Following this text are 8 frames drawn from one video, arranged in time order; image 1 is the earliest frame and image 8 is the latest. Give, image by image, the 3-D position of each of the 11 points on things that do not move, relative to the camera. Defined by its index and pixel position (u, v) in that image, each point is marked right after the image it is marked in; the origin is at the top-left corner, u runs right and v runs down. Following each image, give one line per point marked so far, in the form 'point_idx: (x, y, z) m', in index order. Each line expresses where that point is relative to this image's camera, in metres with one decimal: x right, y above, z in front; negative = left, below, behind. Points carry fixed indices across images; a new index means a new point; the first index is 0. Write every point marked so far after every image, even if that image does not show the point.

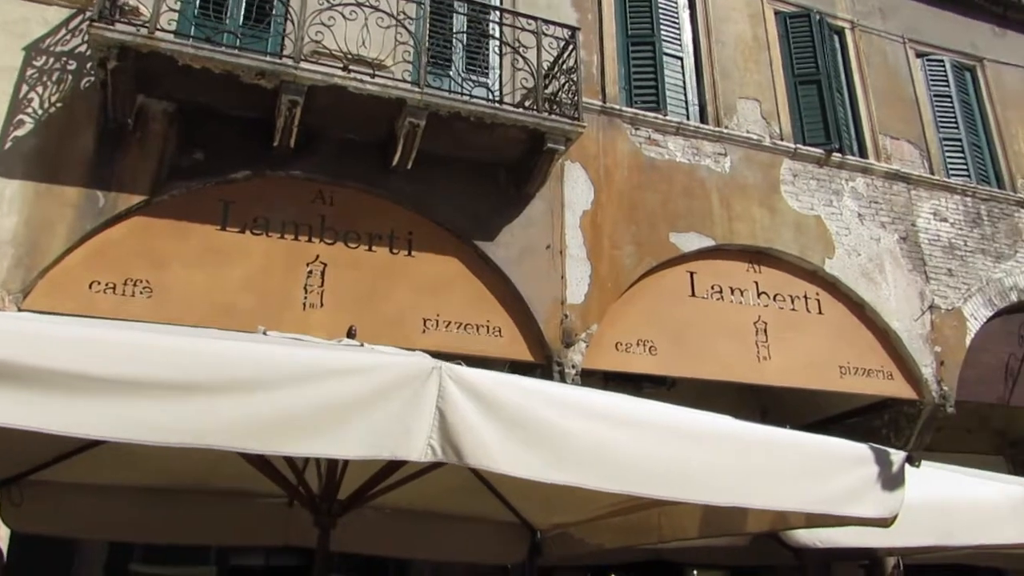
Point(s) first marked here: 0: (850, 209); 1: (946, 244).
0: (+3.1, +0.7, +7.9) m
1: (+4.1, +0.4, +8.2) m
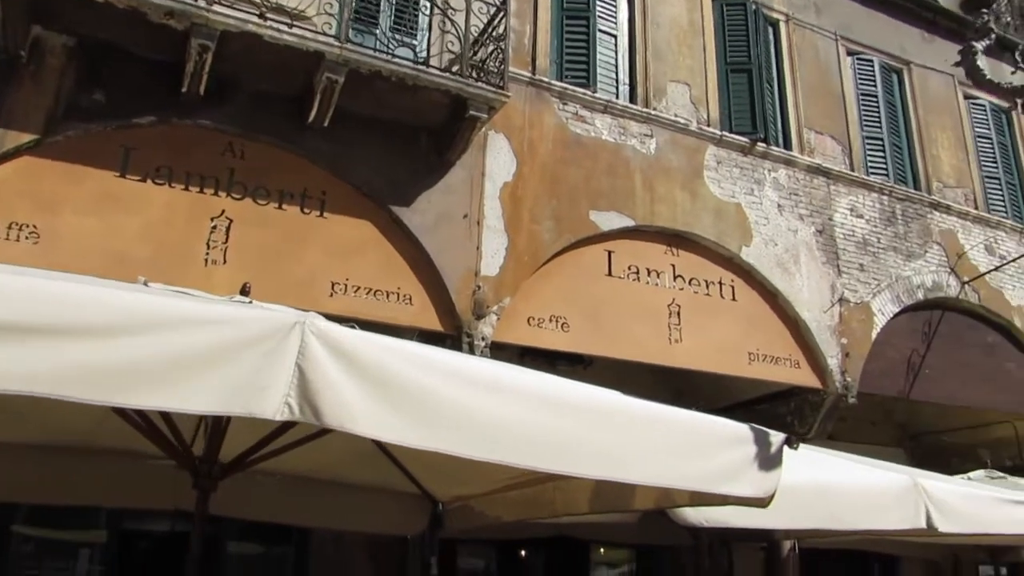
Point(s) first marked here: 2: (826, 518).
0: (+2.4, +0.8, +8.0) m
1: (+3.4, +0.5, +8.4) m
2: (+1.7, -1.3, +4.7) m
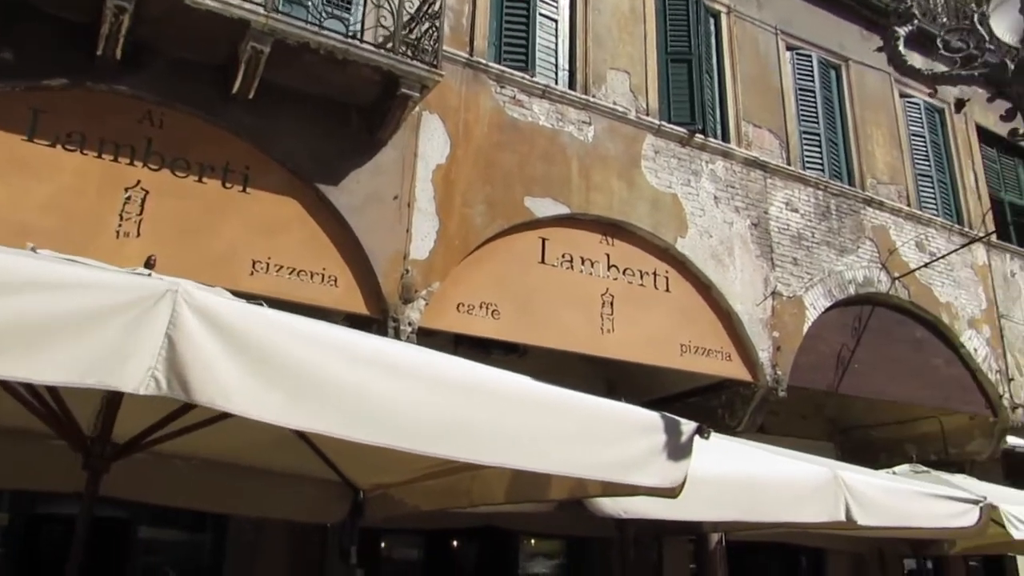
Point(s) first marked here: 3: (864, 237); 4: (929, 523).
0: (+1.8, +0.9, +8.0) m
1: (+2.8, +0.5, +8.4) m
2: (+1.2, -1.2, +4.6) m
3: (+3.7, +0.5, +8.9) m
4: (+2.7, -1.5, +5.5) m
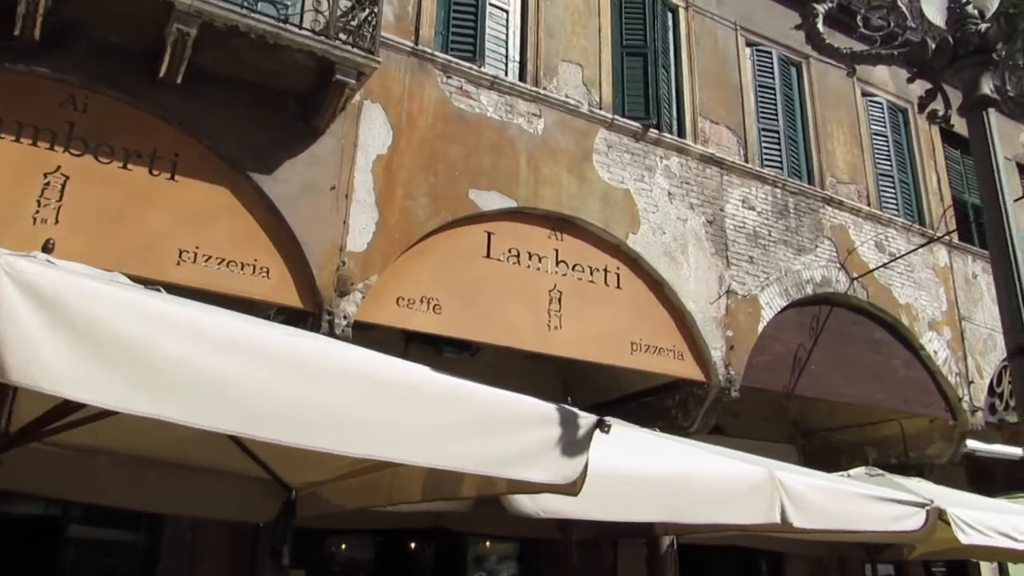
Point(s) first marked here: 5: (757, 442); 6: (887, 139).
0: (+1.3, +0.9, +7.8) m
1: (+2.3, +0.5, +8.3) m
2: (+0.8, -1.2, +4.5) m
3: (+3.2, +0.5, +8.8) m
4: (+2.2, -1.5, +5.4) m
5: (+2.9, -1.8, +10.2) m
6: (+4.4, +1.7, +10.0) m
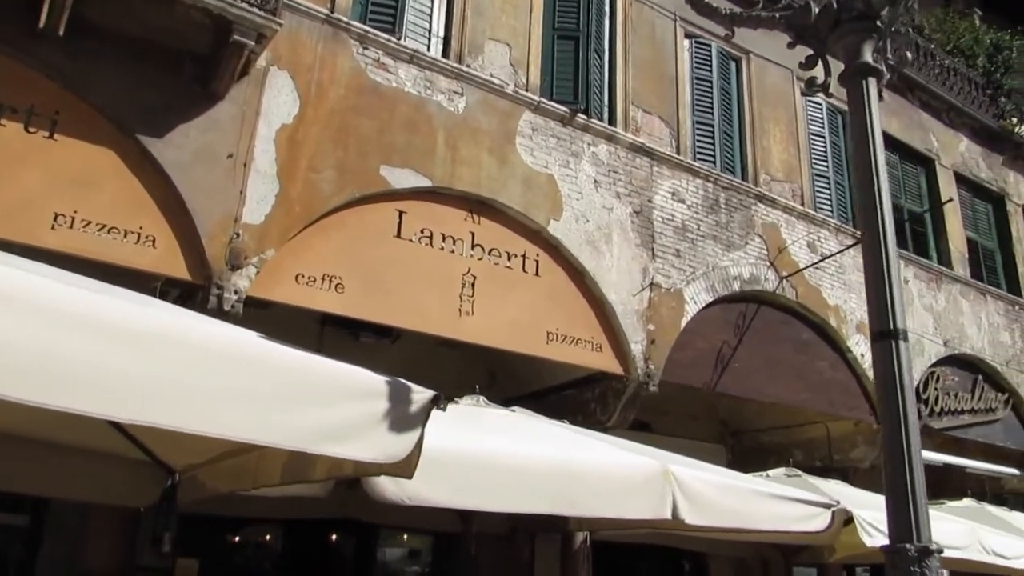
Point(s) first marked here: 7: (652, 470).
0: (+0.7, +1.0, +7.6) m
1: (+1.6, +0.6, +8.1) m
2: (+0.2, -1.1, +4.2) m
3: (+2.4, +0.6, +8.7) m
4: (+1.5, -1.4, +5.2) m
5: (+2.0, -1.8, +10.0) m
6: (+3.6, +1.7, +9.9) m
7: (+0.7, -1.0, +4.7) m
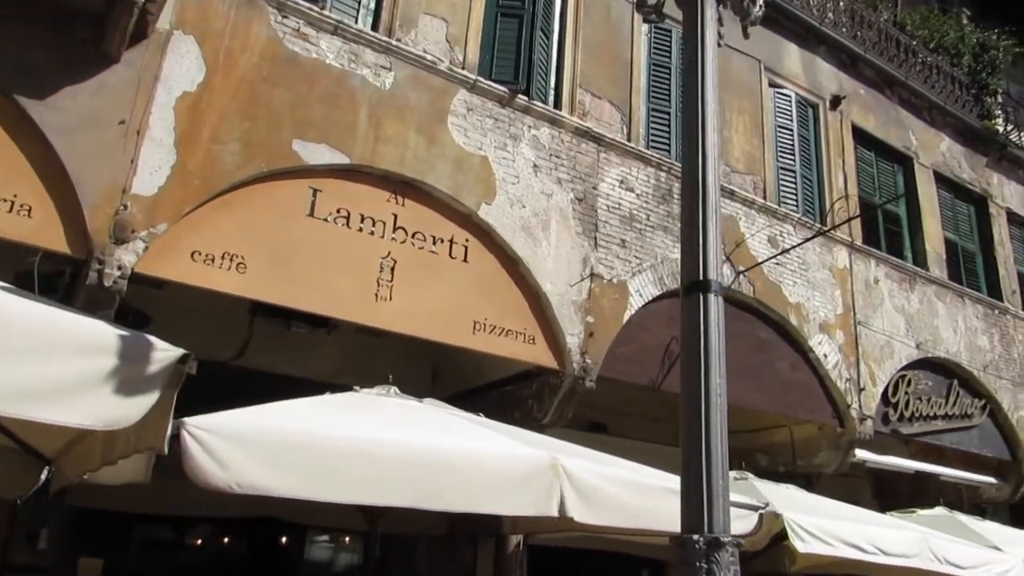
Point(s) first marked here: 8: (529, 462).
0: (+0.1, +1.1, +7.2) m
1: (+1.0, +0.7, +7.7) m
2: (-0.4, -0.9, +3.9) m
3: (+1.9, +0.6, +8.3) m
4: (+0.9, -1.3, +4.8) m
5: (+1.5, -1.7, +9.6) m
6: (+3.1, +1.7, +9.5) m
7: (+0.1, -0.9, +4.3) m
8: (+0.1, -0.9, +4.2) m
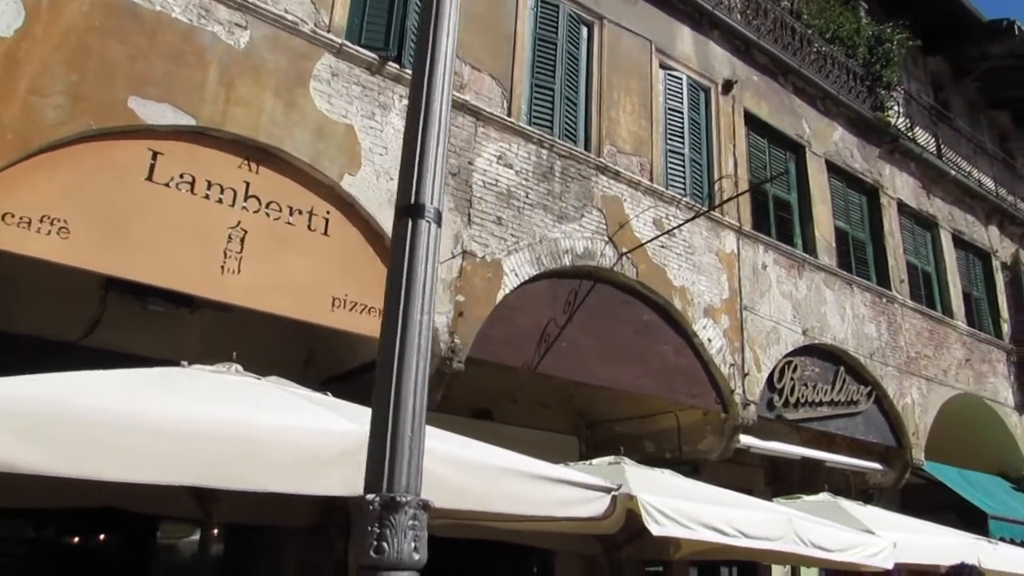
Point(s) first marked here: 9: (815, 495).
0: (-1.0, +1.3, +6.9) m
1: (-0.1, +0.8, +7.5) m
2: (-1.2, -0.8, +3.5) m
3: (+0.7, +0.8, +8.1) m
4: (0.0, -1.2, +4.5) m
5: (+0.2, -1.6, +9.4) m
6: (+1.9, +1.9, +9.4) m
7: (-0.7, -0.7, +4.0) m
8: (-0.8, -0.7, +3.9) m
9: (+3.4, -2.3, +9.6) m
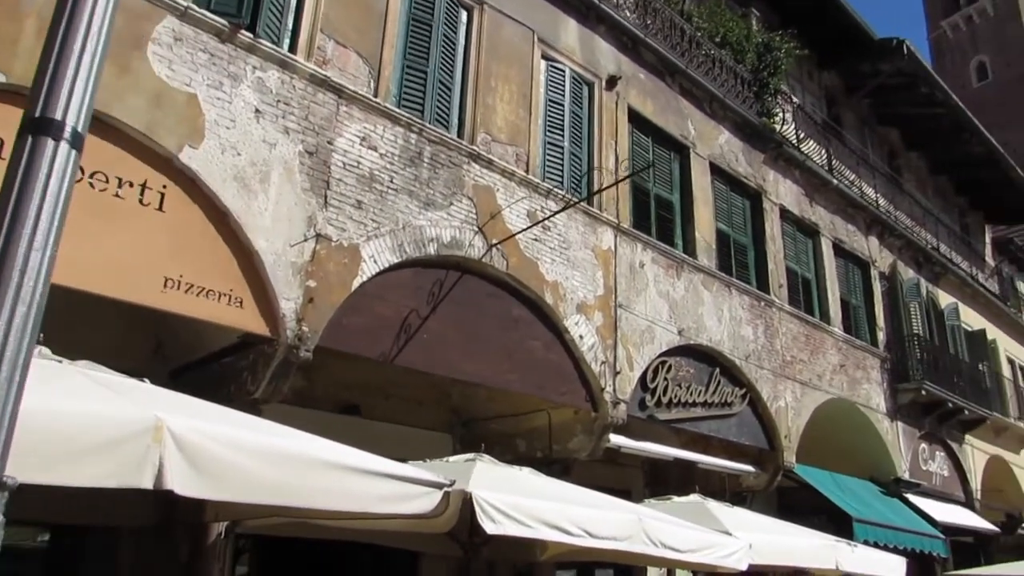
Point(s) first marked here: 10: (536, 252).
0: (-2.0, +1.4, +6.5) m
1: (-1.2, +1.0, +7.1) m
2: (-2.0, -0.6, +3.1) m
3: (-0.5, +0.9, +7.8) m
4: (-0.9, -1.0, +4.2) m
5: (-1.2, -1.5, +9.1) m
6: (+0.6, +1.9, +9.2) m
7: (-1.6, -0.6, +3.6) m
8: (-1.6, -0.5, +3.5) m
9: (+1.9, -2.3, +9.6) m
10: (+0.2, +0.3, +8.4) m
